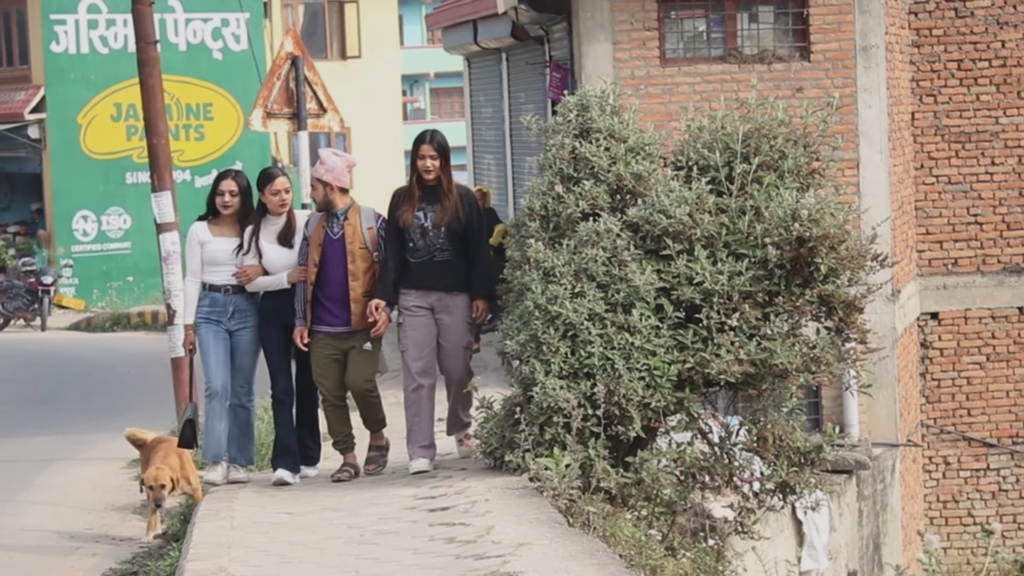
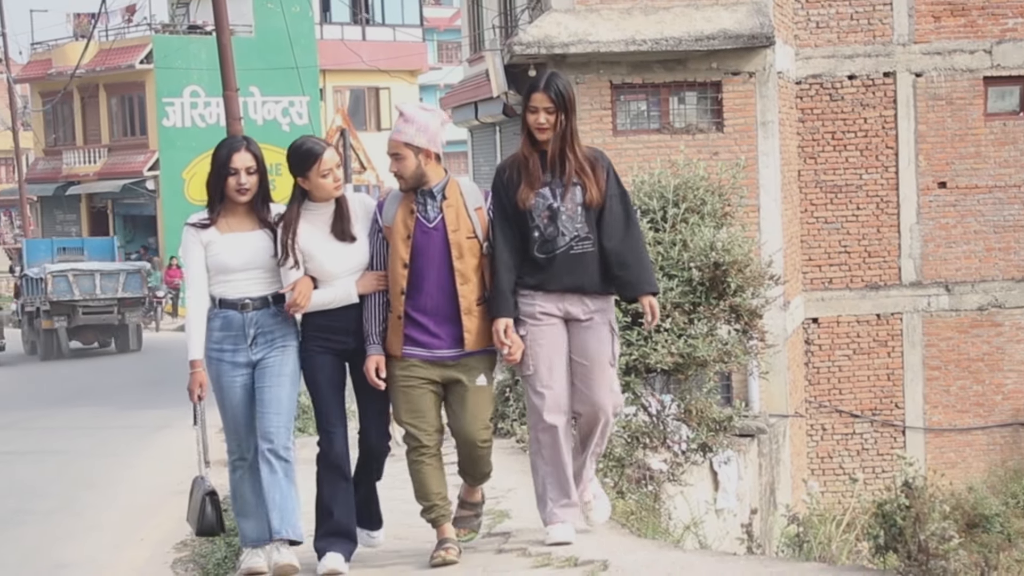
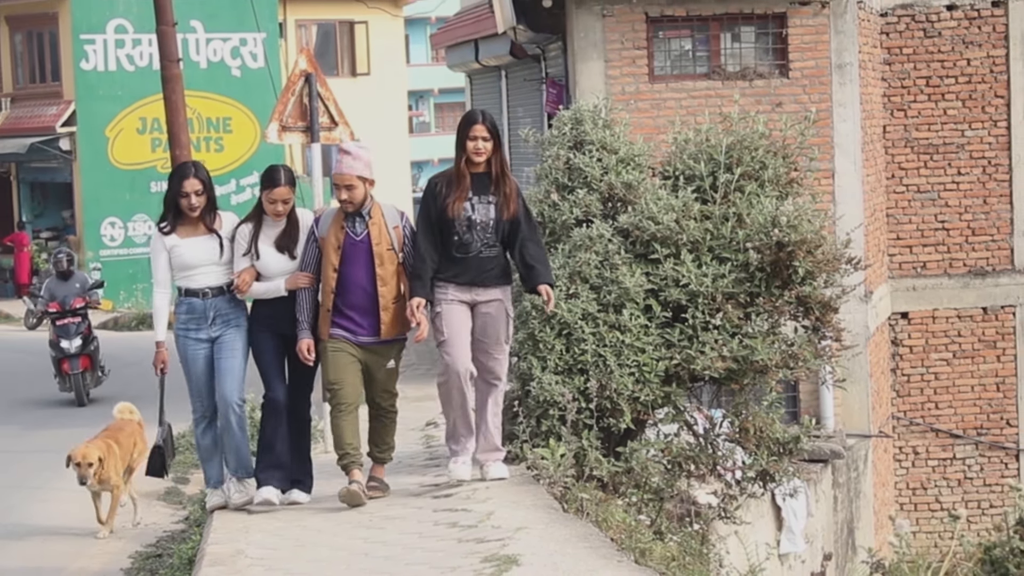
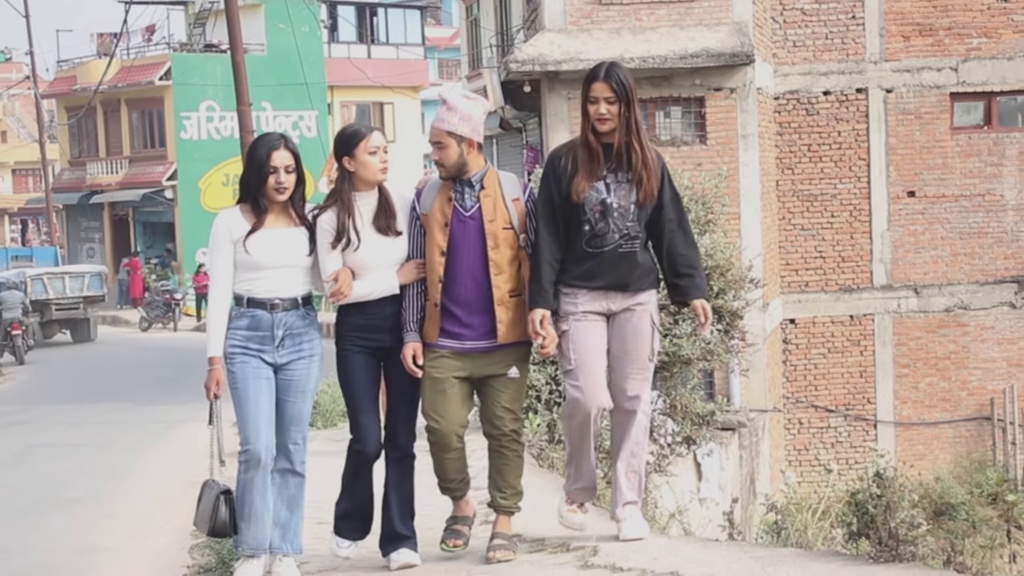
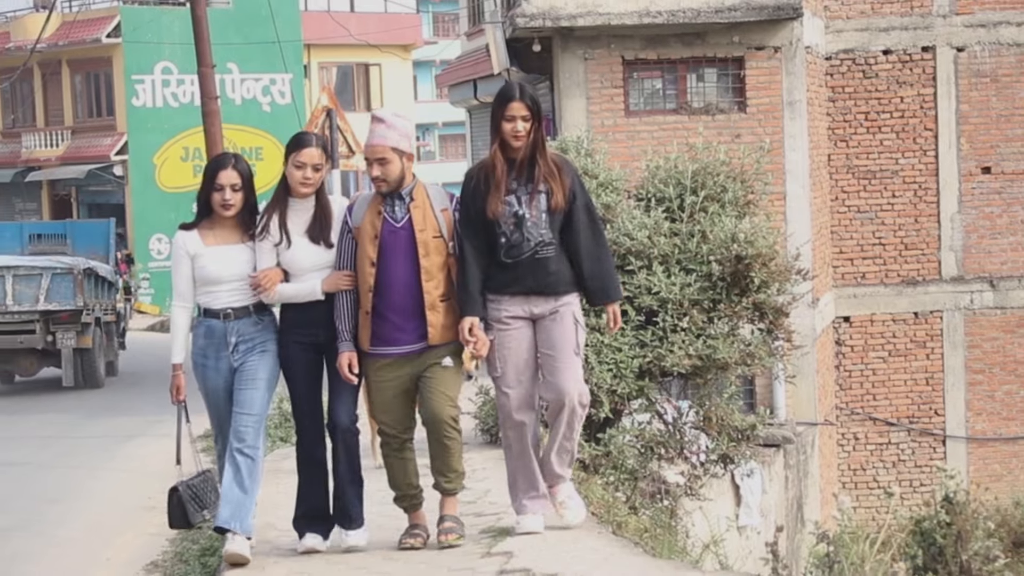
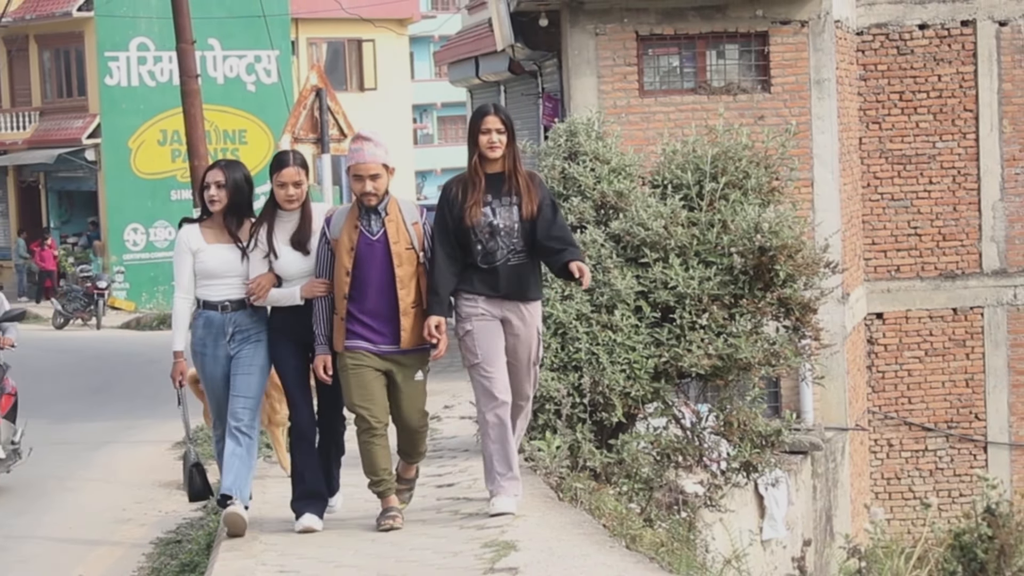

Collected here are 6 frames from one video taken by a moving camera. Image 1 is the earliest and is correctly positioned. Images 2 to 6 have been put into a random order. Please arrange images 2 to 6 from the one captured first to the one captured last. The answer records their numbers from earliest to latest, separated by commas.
3, 6, 5, 2, 4
